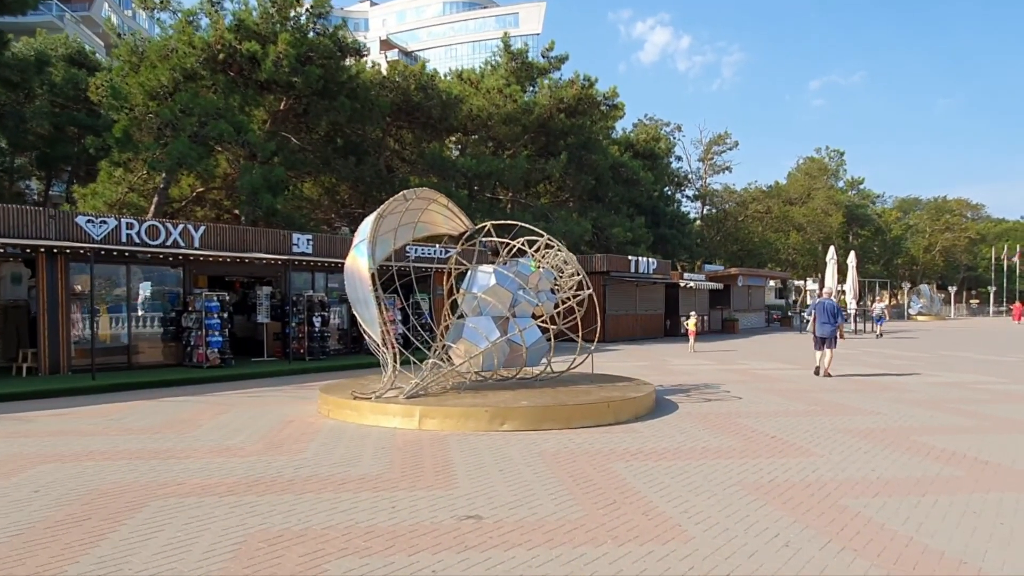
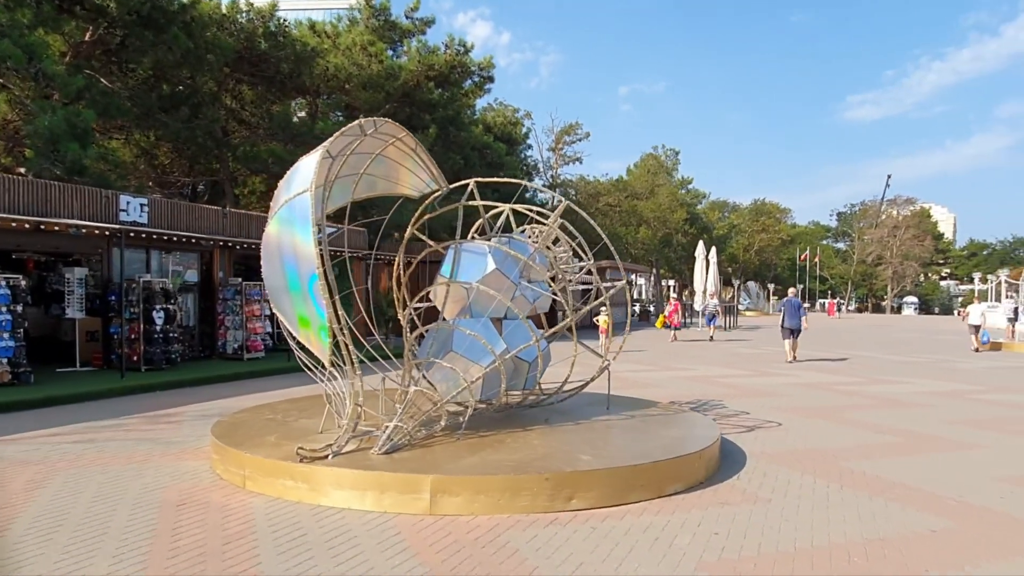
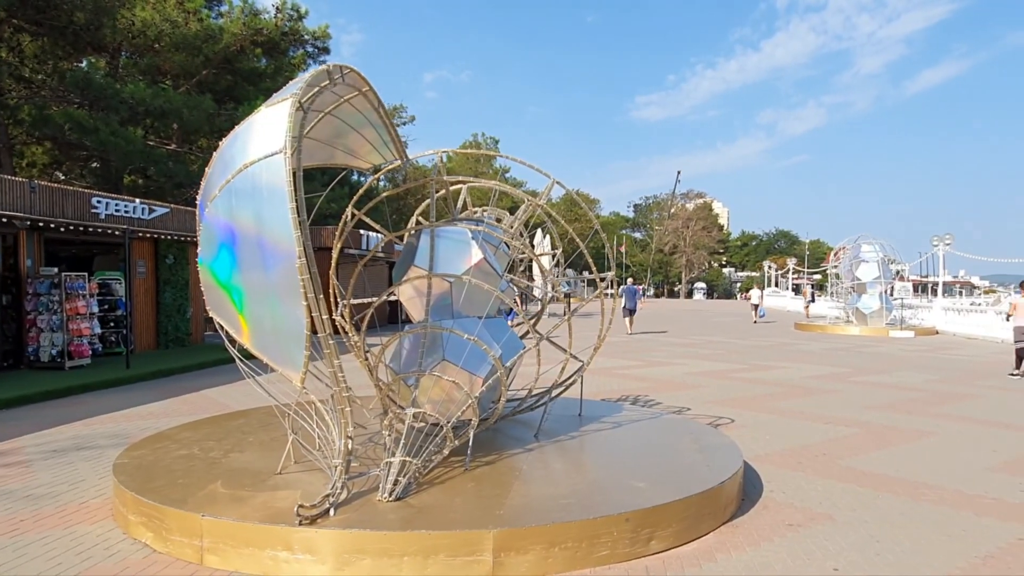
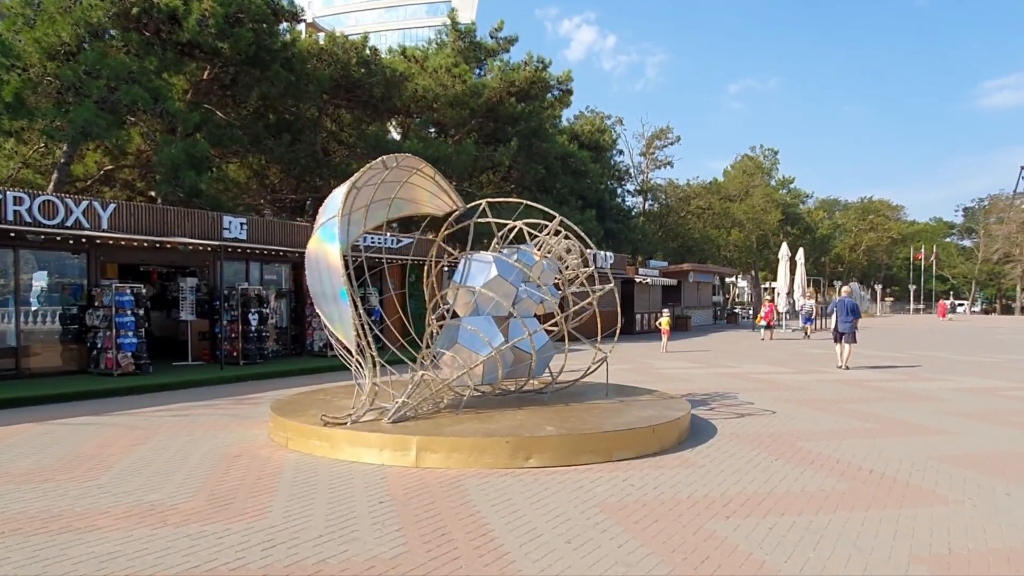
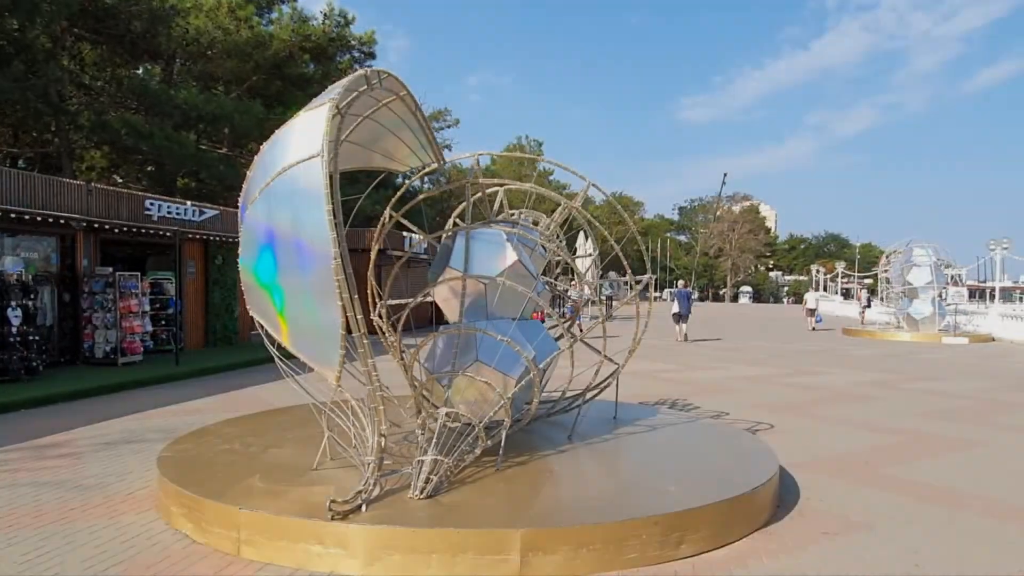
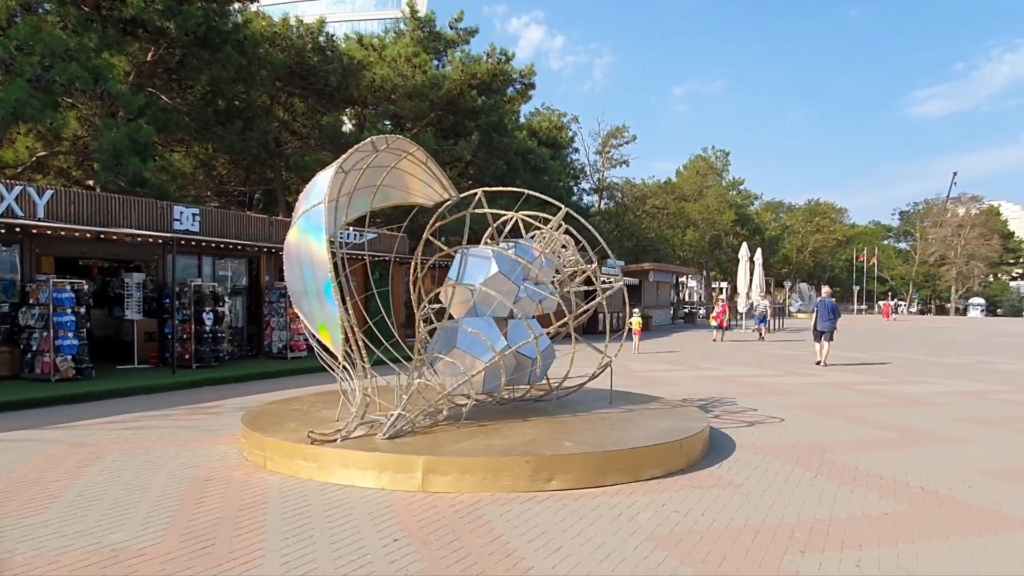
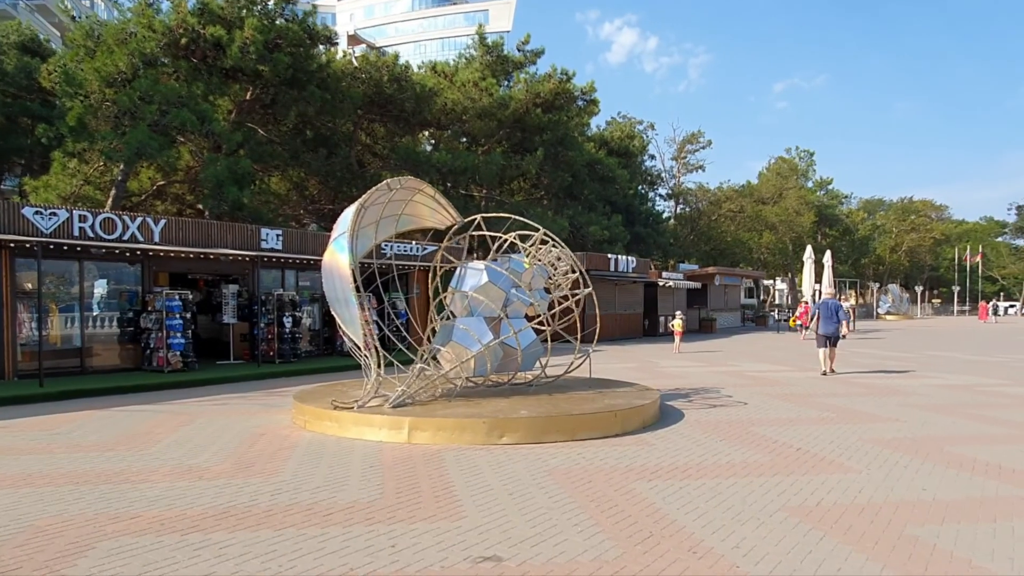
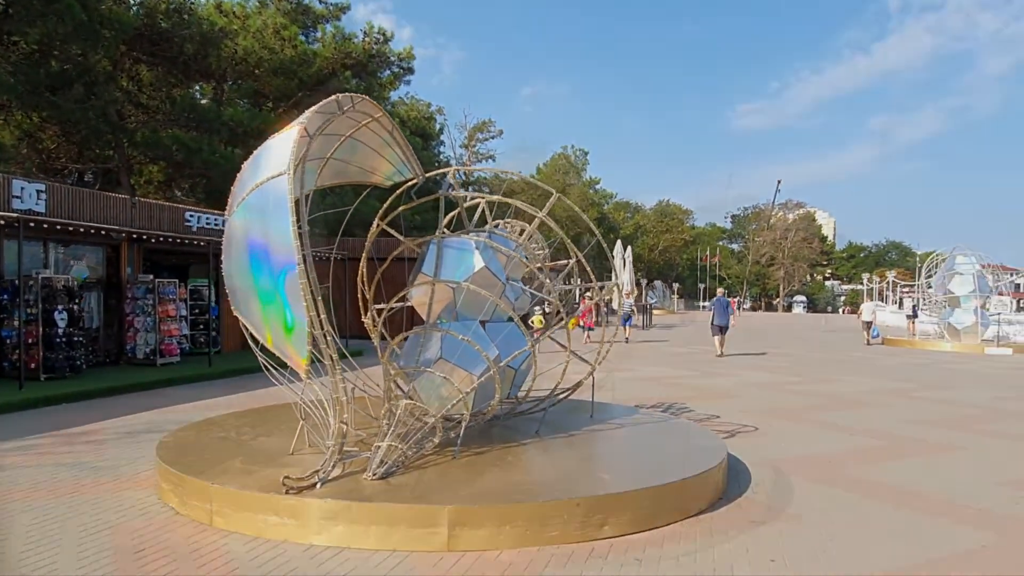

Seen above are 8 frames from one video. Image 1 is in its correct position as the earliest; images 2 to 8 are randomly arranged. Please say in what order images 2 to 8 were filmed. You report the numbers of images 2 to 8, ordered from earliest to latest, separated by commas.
7, 4, 6, 2, 8, 5, 3
